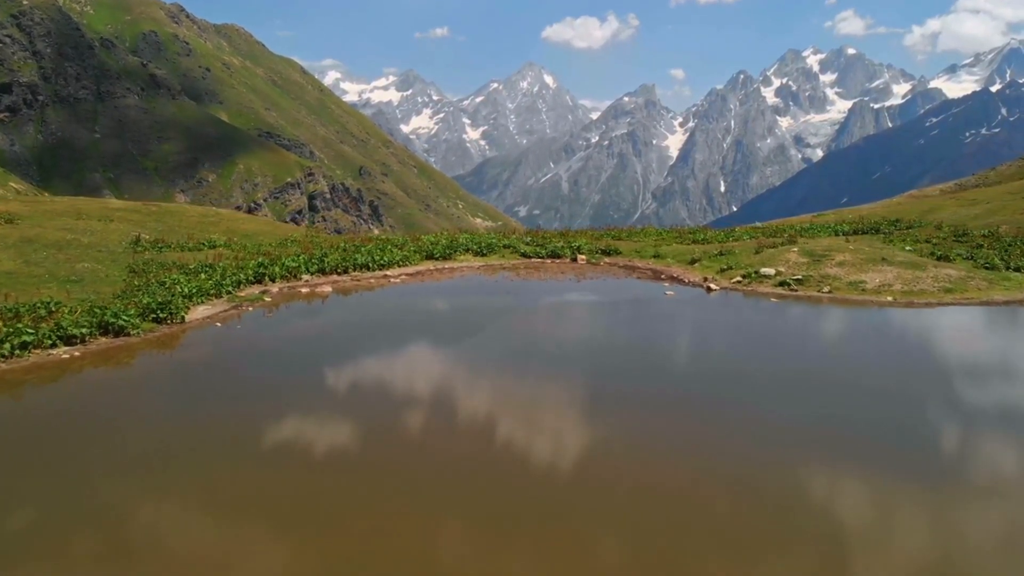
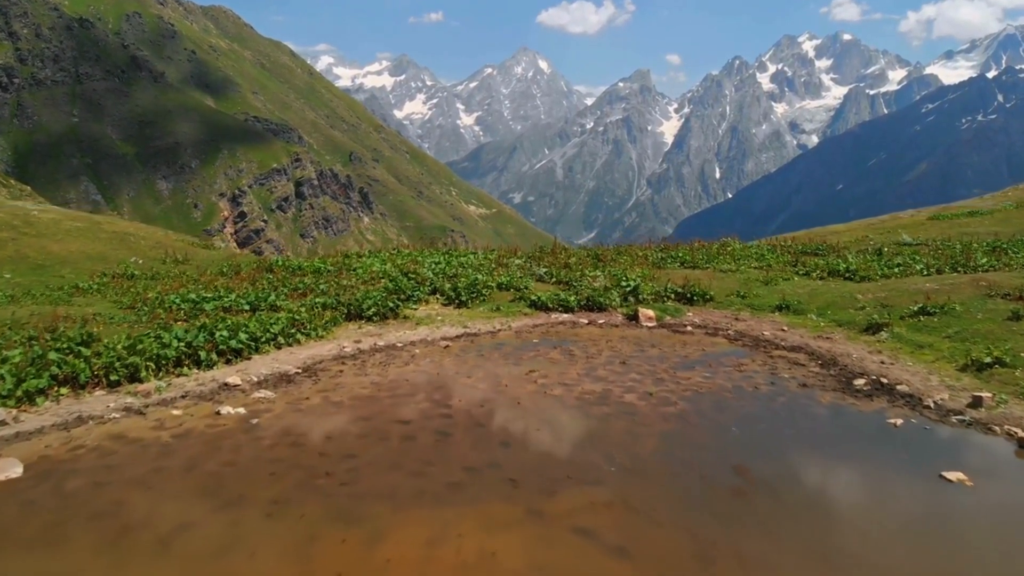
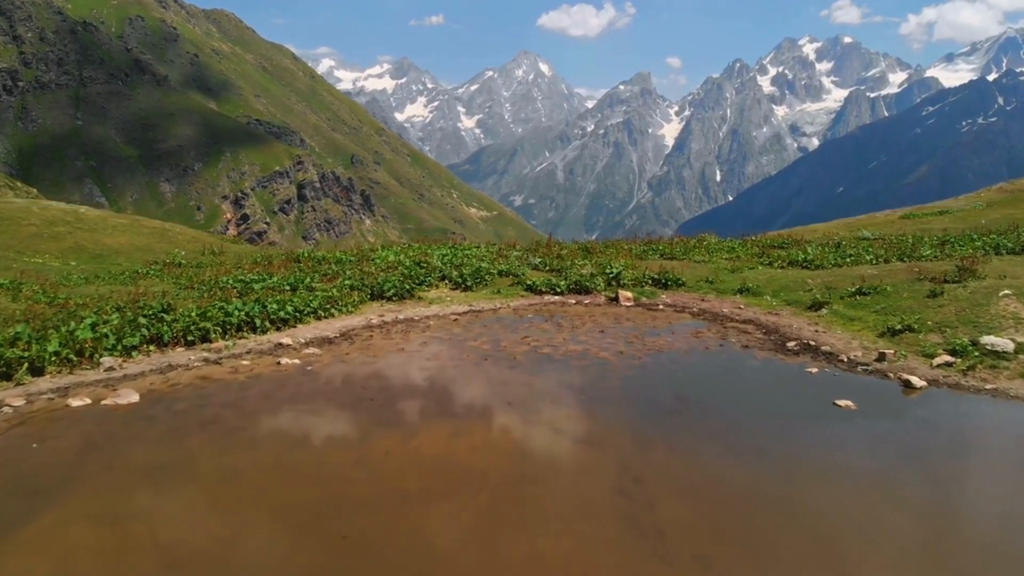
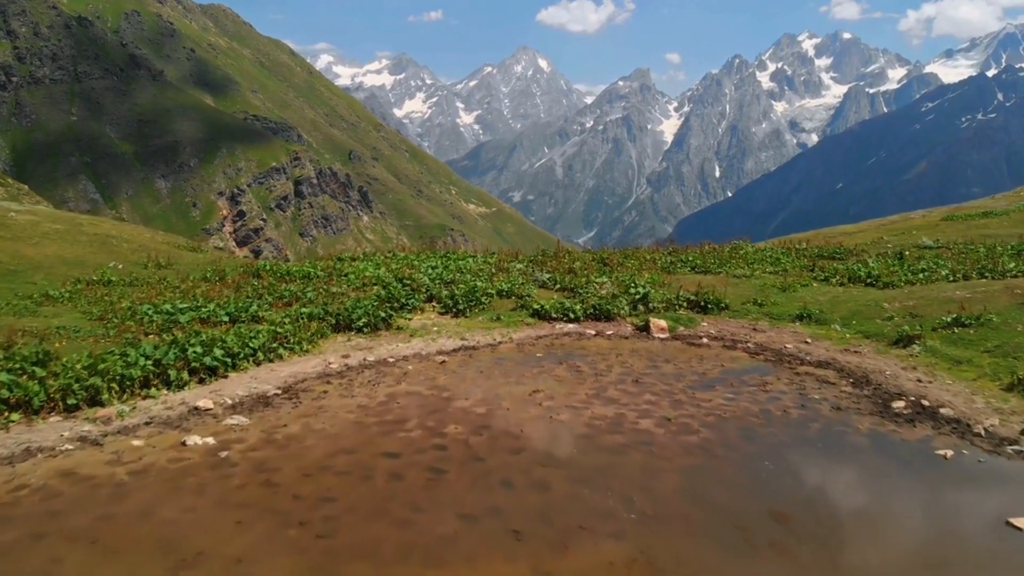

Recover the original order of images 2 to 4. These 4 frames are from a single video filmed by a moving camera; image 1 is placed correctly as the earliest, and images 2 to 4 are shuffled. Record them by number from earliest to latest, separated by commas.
3, 2, 4
